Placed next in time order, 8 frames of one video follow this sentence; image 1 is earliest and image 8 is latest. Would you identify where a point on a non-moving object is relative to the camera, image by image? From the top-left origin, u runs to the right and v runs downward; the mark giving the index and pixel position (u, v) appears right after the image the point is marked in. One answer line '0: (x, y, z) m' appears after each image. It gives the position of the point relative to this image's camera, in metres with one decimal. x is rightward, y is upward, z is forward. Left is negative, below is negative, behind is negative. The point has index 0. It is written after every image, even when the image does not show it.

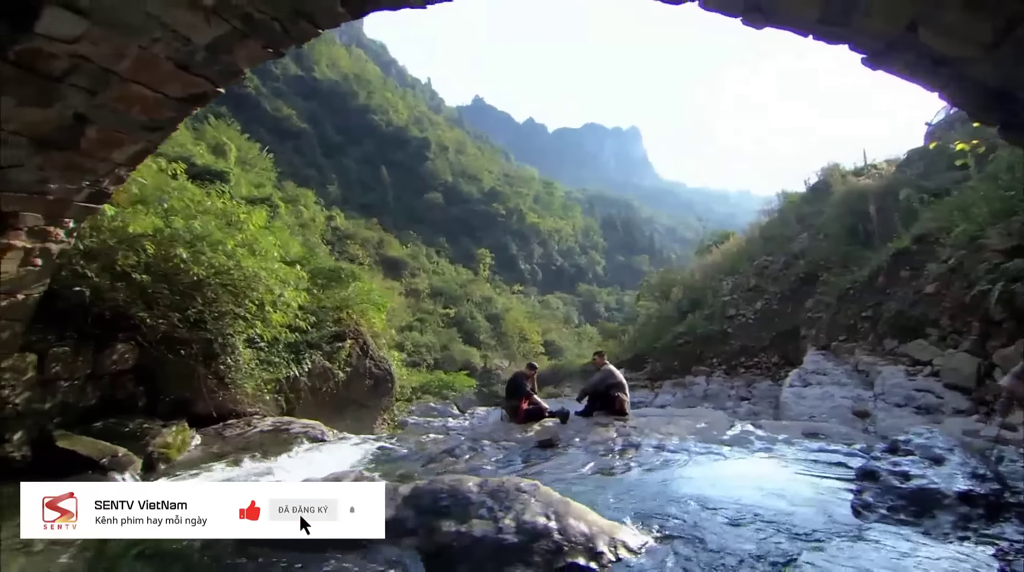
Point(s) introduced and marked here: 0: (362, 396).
0: (-2.1, -1.6, +7.8) m
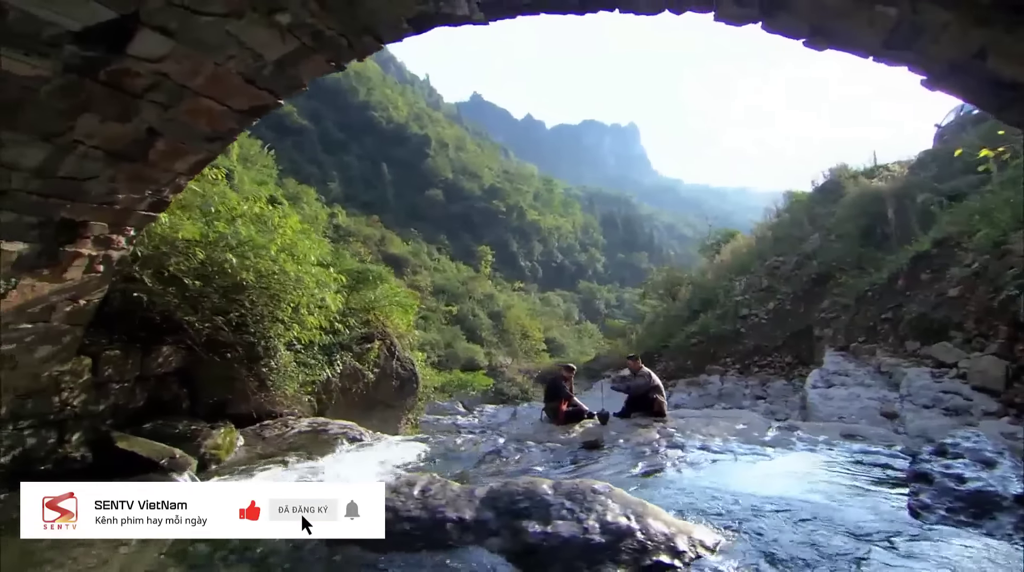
0: (-1.8, -1.6, +7.9) m
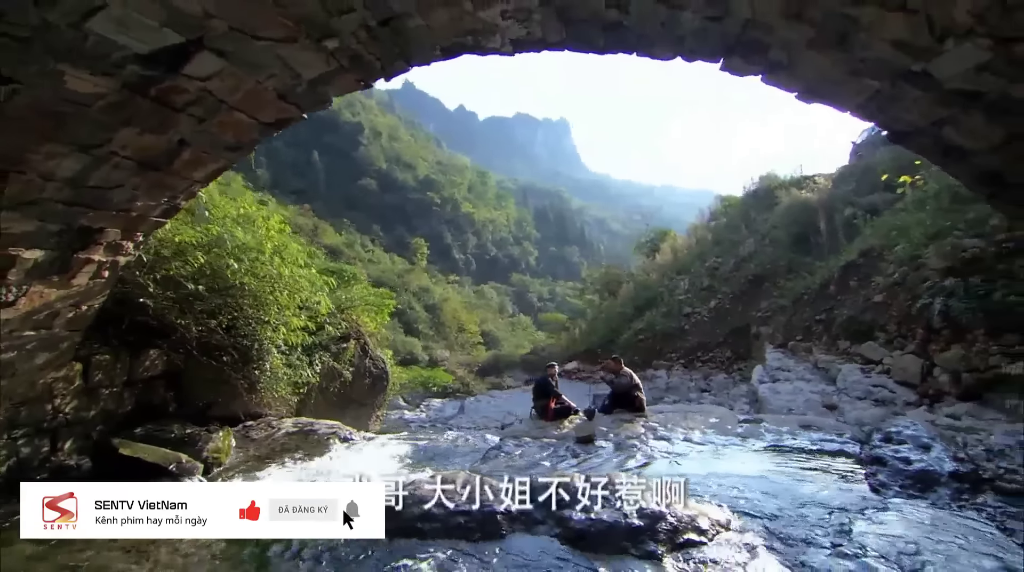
0: (-2.2, -1.6, +8.0) m
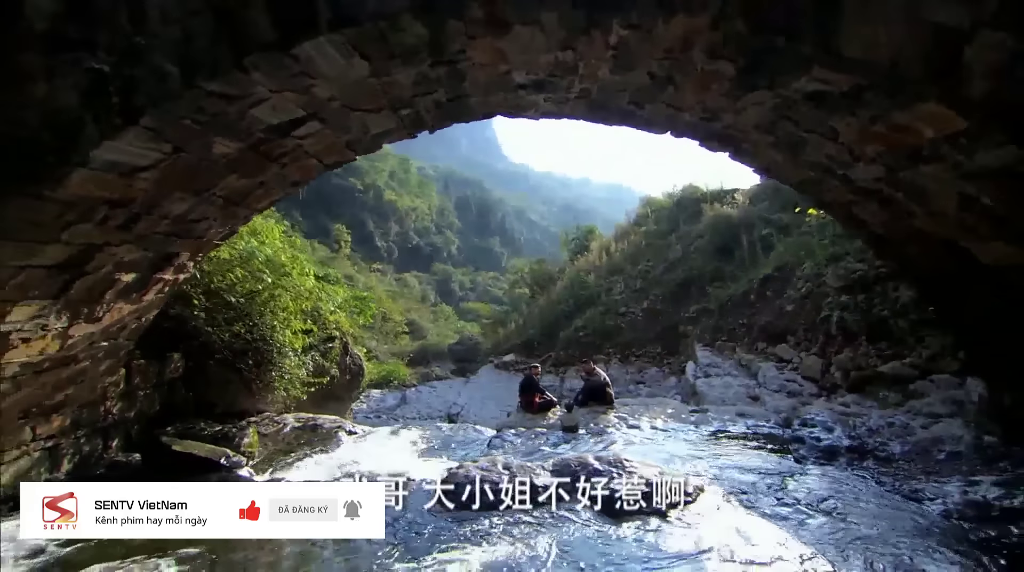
0: (-2.6, -1.6, +8.6) m
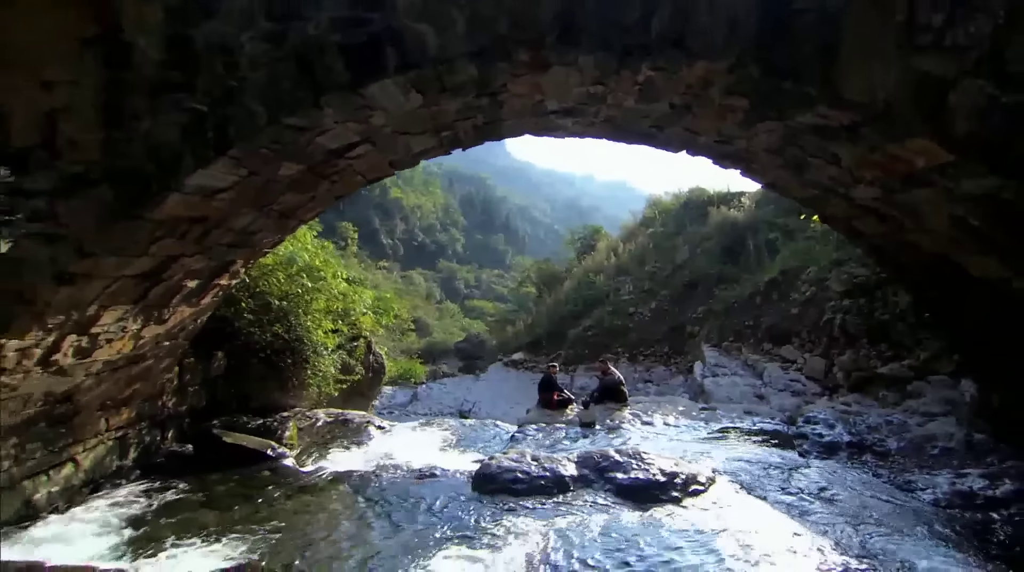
0: (-2.4, -1.7, +9.0) m
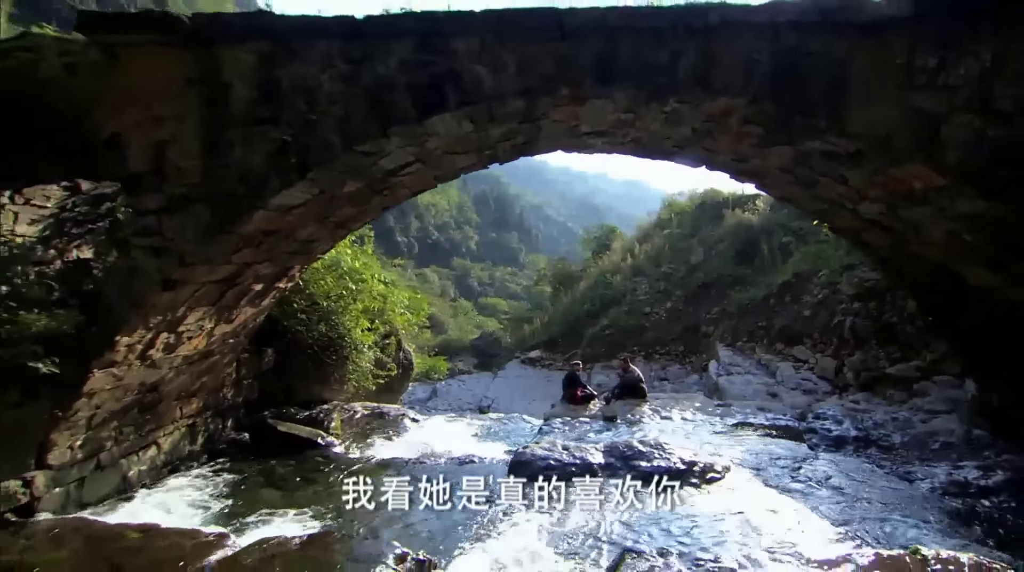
0: (-2.0, -1.7, +9.6) m
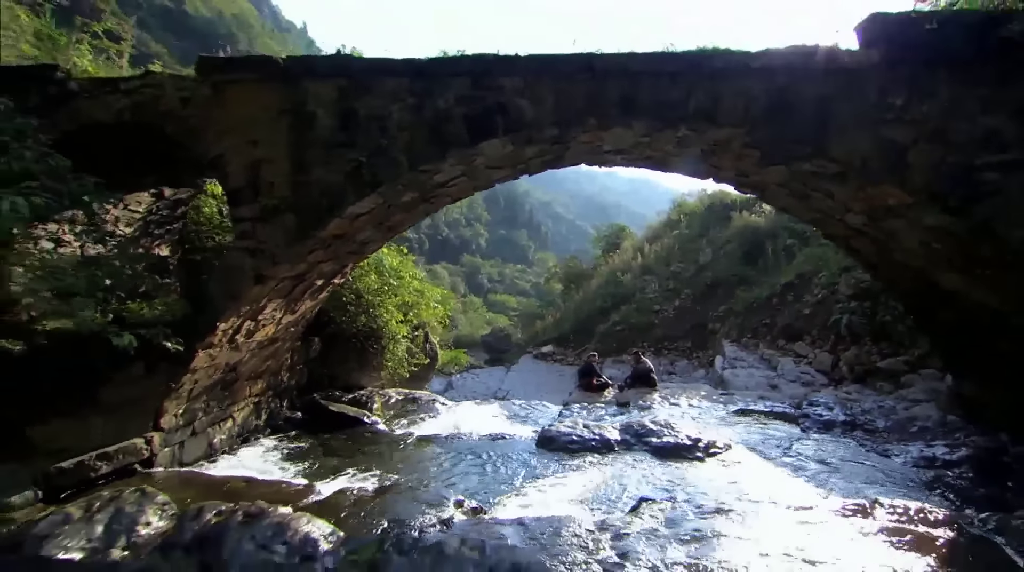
0: (-1.6, -1.6, +10.3) m
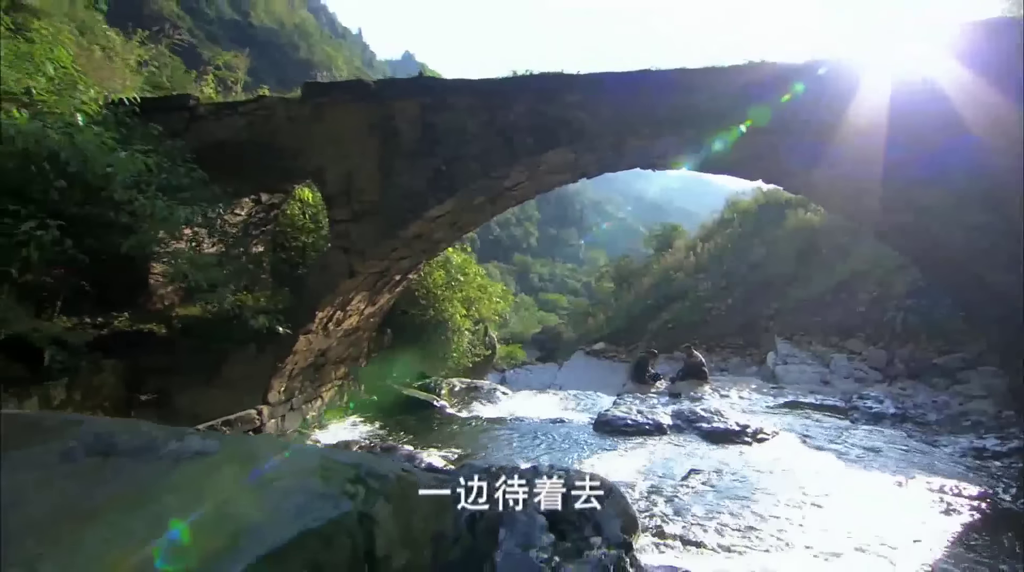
0: (-0.6, -1.5, +10.9) m
